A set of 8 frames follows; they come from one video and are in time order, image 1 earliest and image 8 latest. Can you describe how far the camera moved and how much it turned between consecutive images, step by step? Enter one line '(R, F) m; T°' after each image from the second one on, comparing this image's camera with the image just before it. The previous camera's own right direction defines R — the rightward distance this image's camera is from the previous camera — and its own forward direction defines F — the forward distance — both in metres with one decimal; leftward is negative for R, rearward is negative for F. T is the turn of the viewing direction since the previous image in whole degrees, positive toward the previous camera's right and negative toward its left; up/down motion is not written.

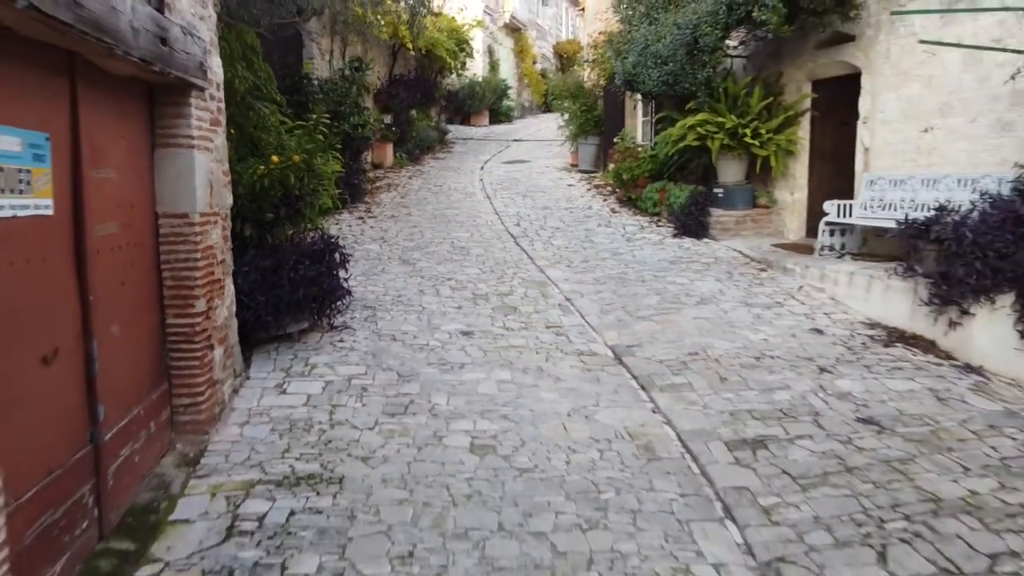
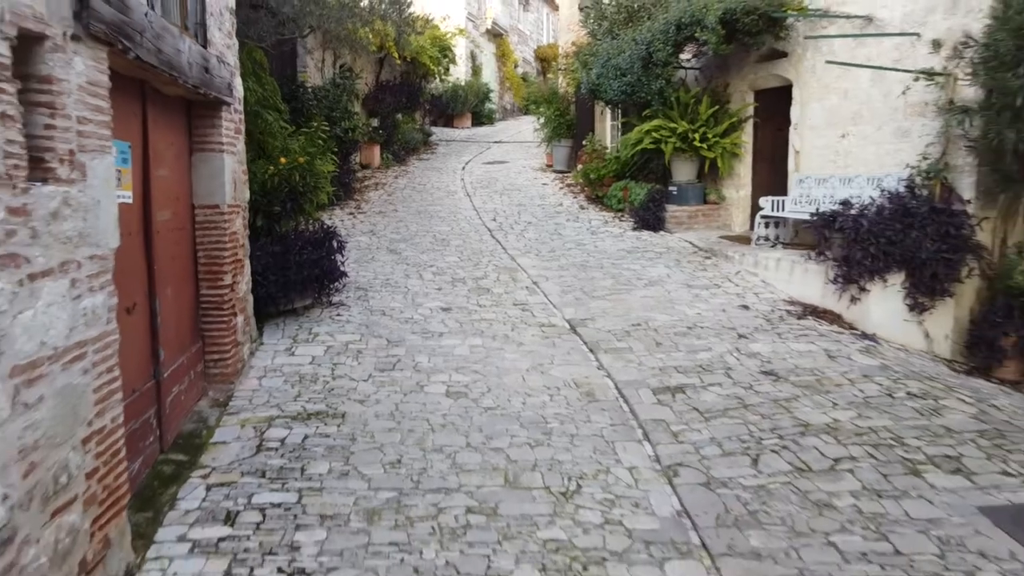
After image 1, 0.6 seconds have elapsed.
(+0.1, -1.0) m; +1°
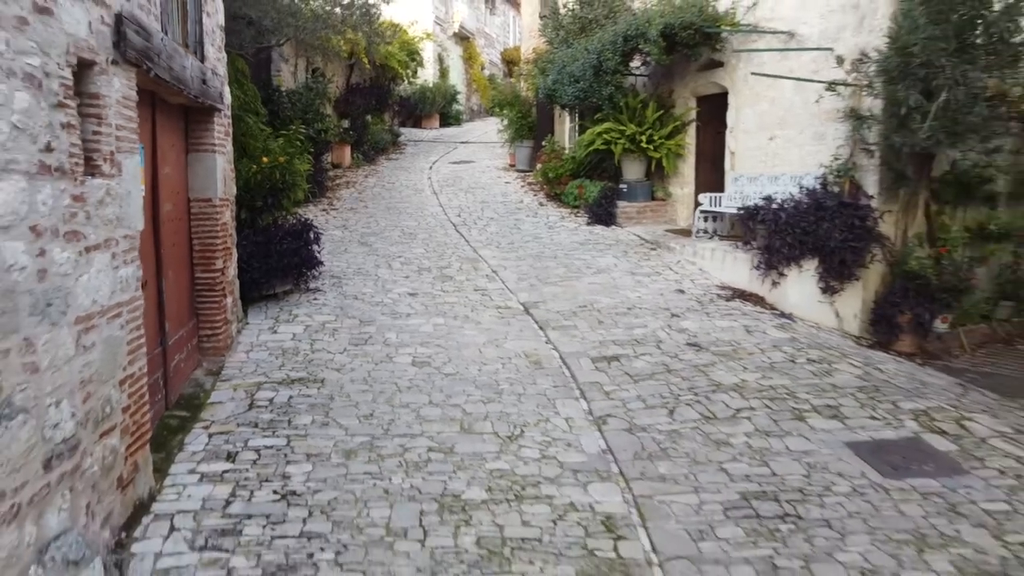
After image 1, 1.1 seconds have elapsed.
(+0.1, -0.8) m; +2°
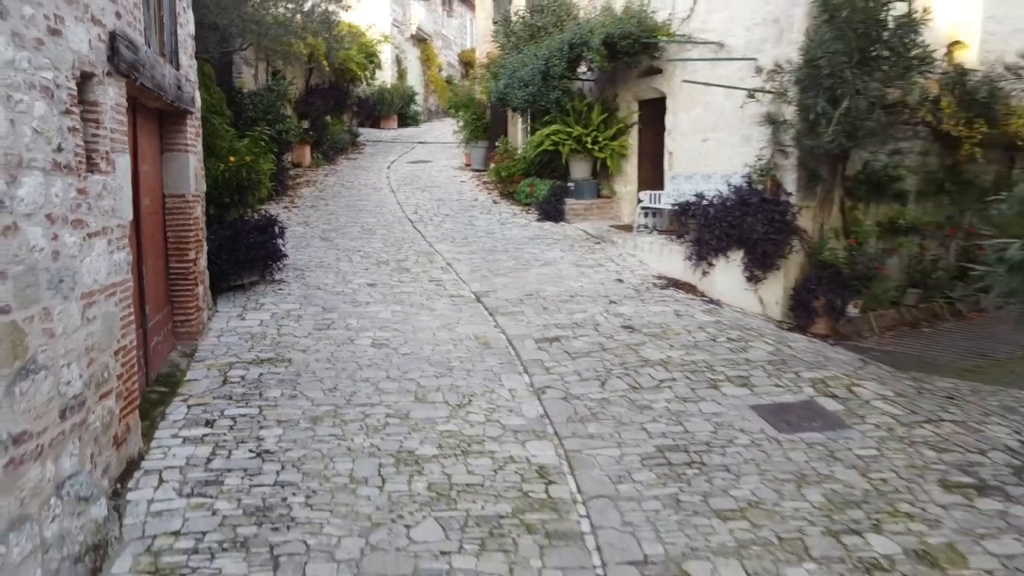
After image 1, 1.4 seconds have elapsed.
(+0.1, -0.6) m; +3°
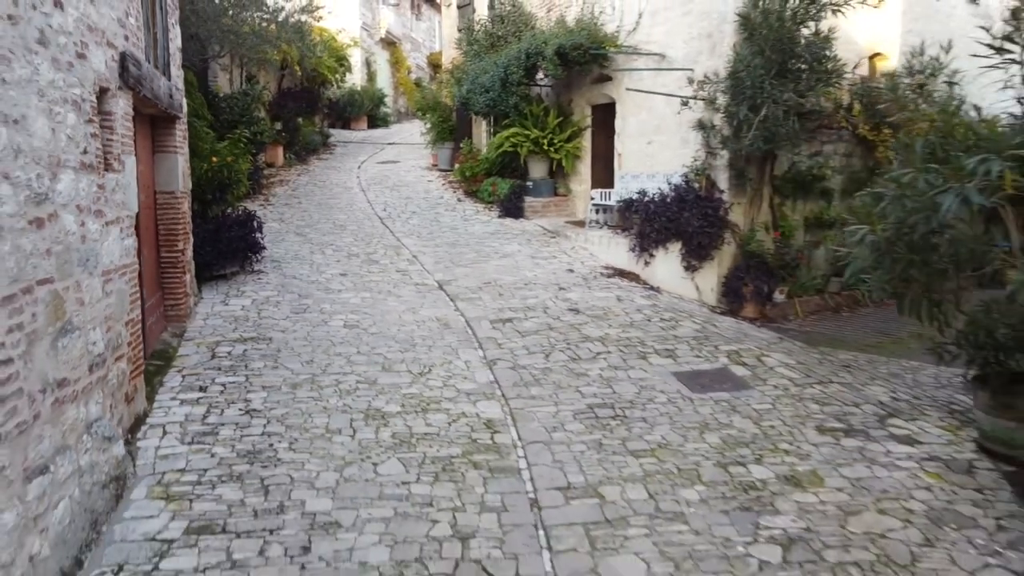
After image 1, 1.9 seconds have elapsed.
(+0.1, -0.8) m; +2°
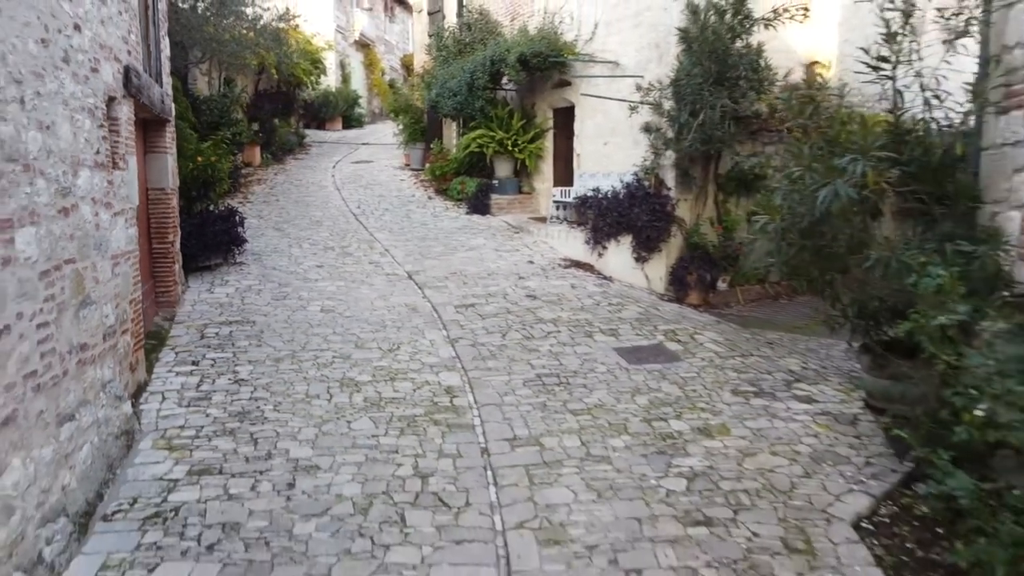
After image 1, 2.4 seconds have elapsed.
(+0.1, -0.8) m; +2°
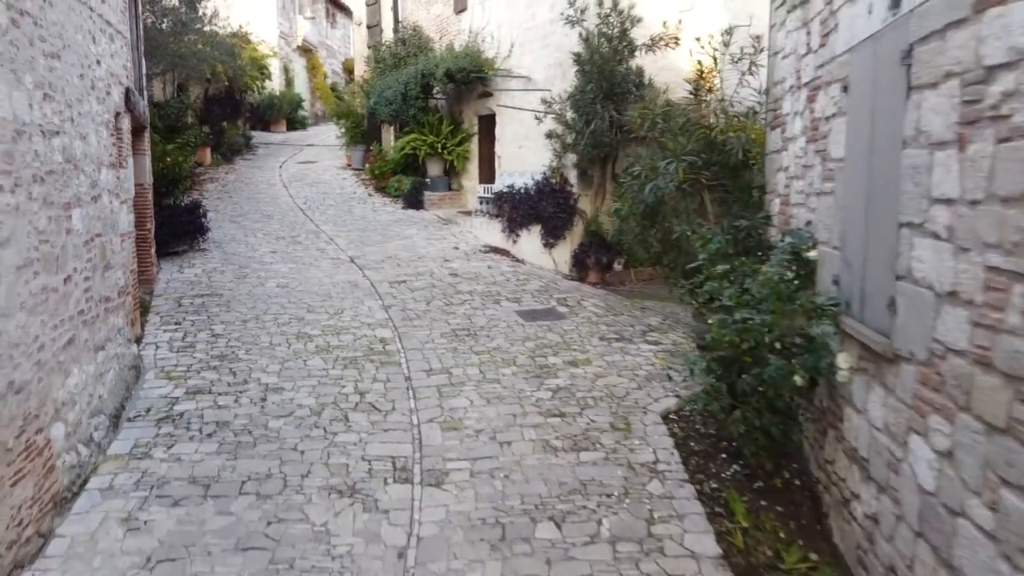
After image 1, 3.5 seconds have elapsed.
(+0.2, -1.8) m; +4°
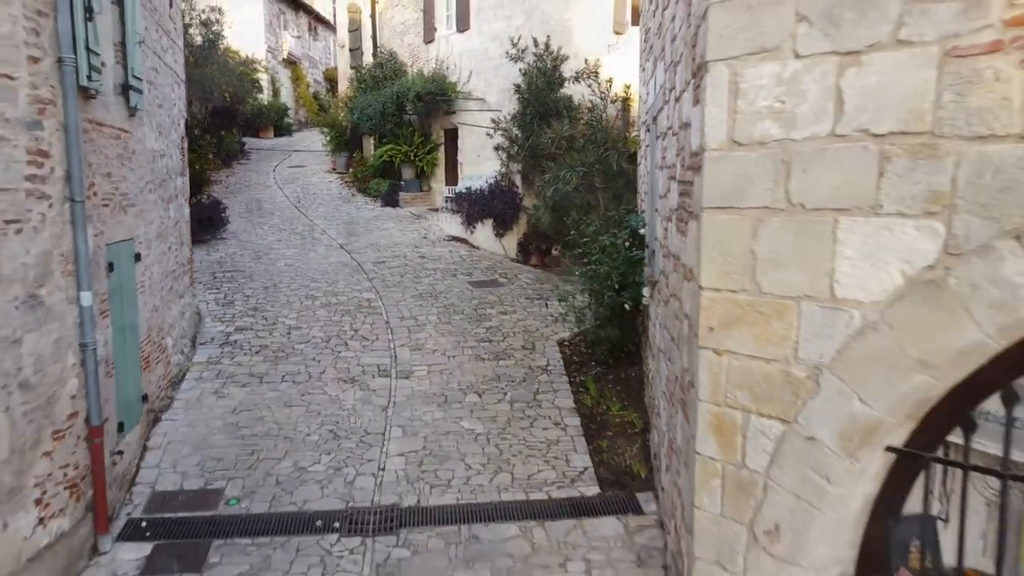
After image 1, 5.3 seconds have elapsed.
(+0.4, -2.9) m; +2°
